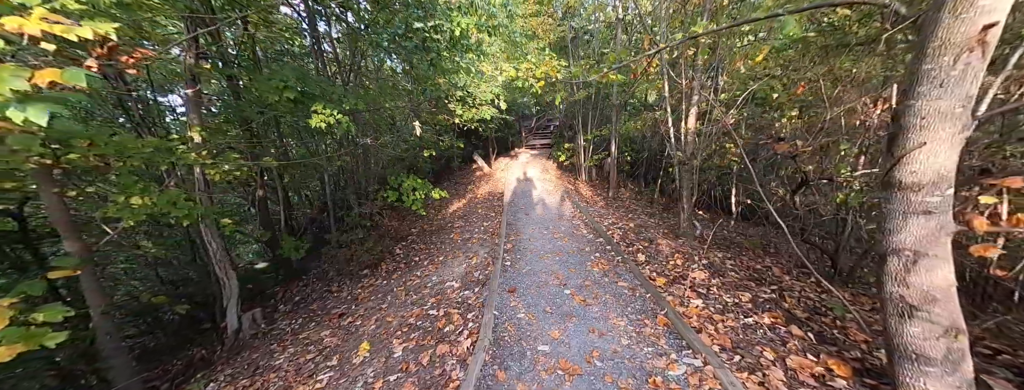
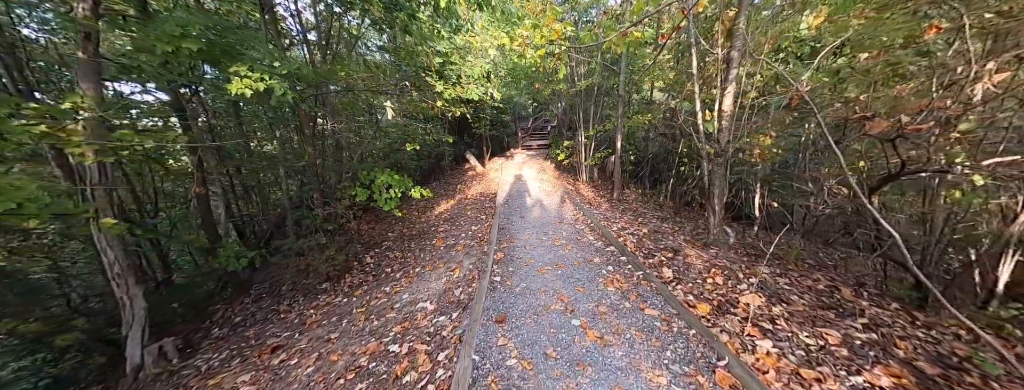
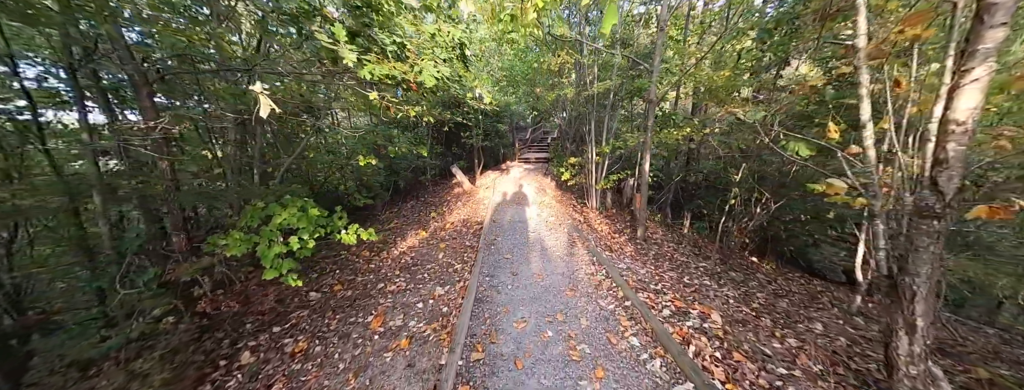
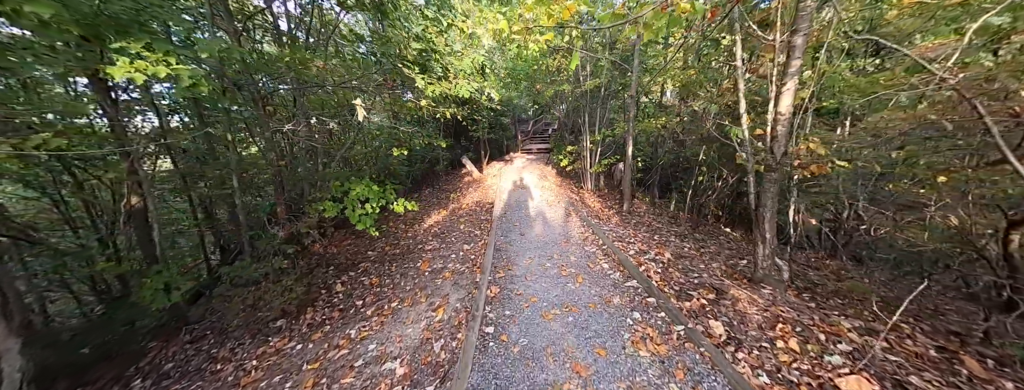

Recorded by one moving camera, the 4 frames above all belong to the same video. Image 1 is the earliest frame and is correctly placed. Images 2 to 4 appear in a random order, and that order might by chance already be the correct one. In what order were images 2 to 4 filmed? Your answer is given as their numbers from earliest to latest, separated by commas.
2, 4, 3
